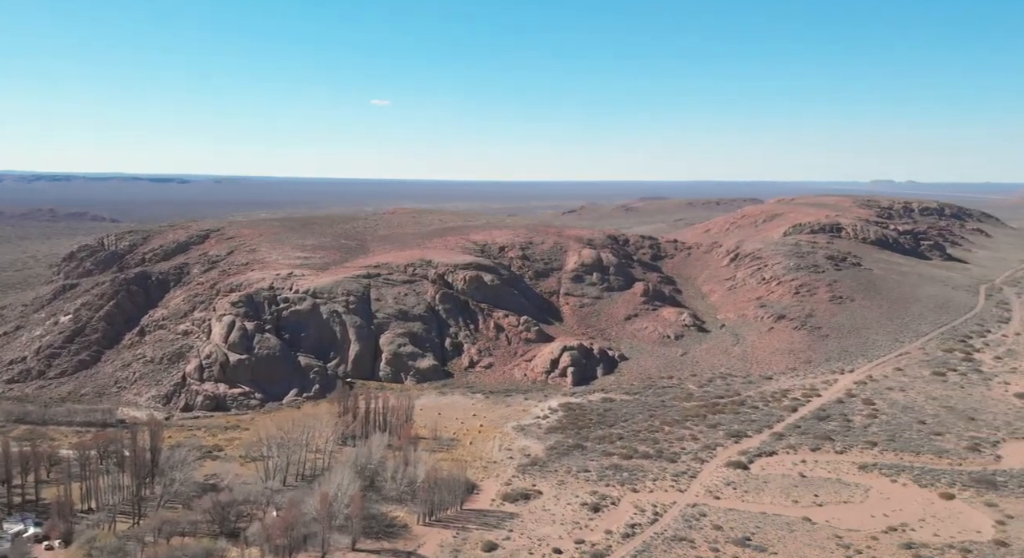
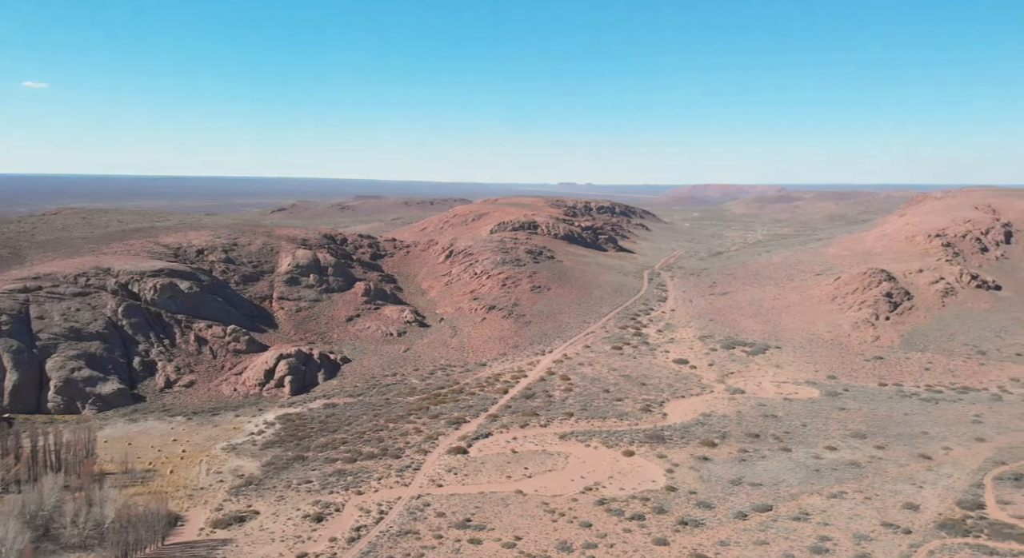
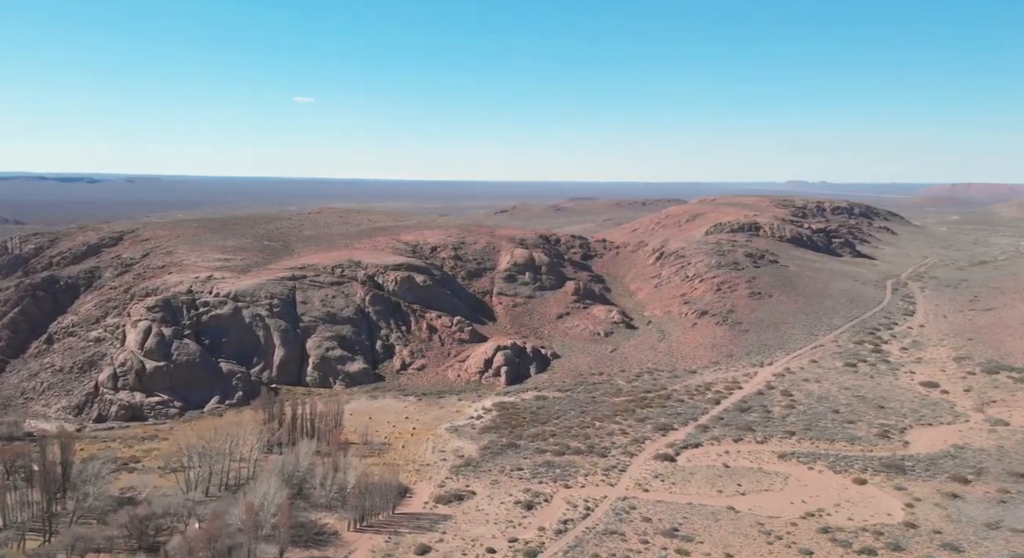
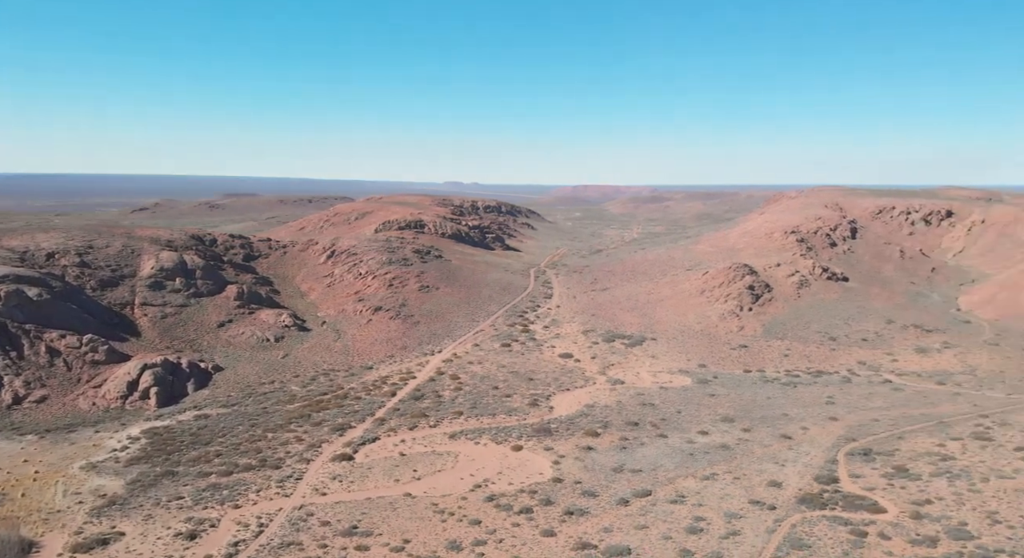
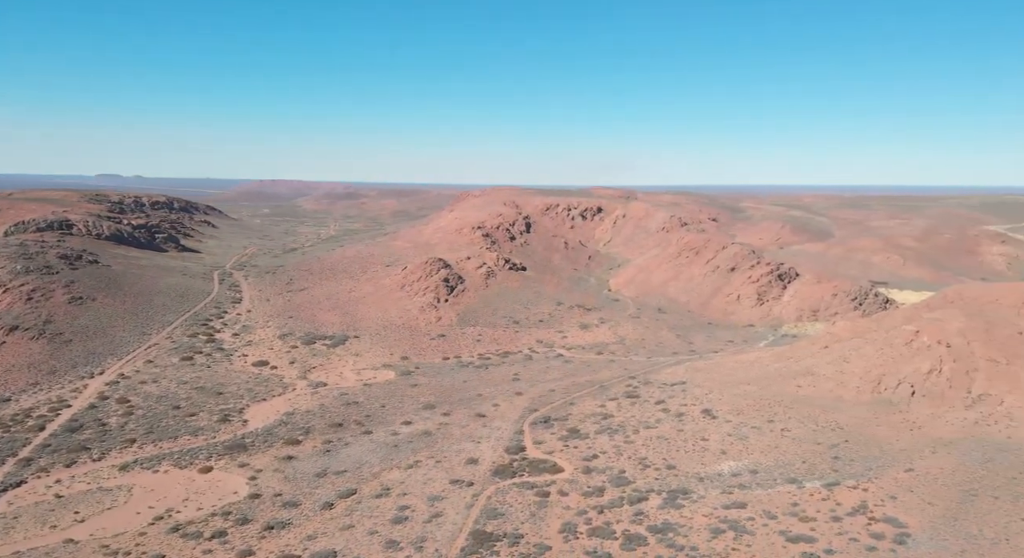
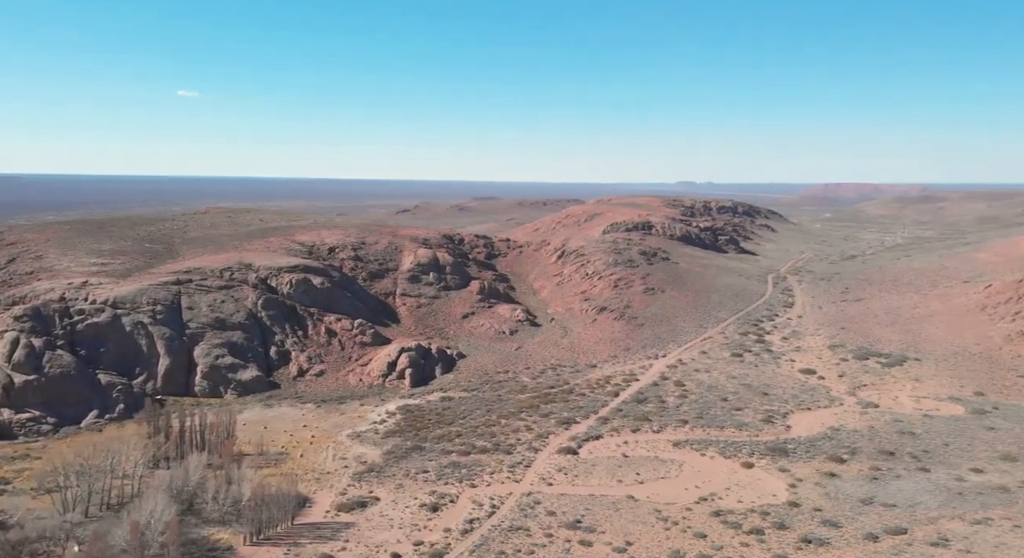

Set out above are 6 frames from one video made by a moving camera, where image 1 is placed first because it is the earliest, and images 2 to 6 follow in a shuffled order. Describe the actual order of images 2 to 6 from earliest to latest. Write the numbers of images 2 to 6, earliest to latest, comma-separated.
3, 6, 2, 4, 5
